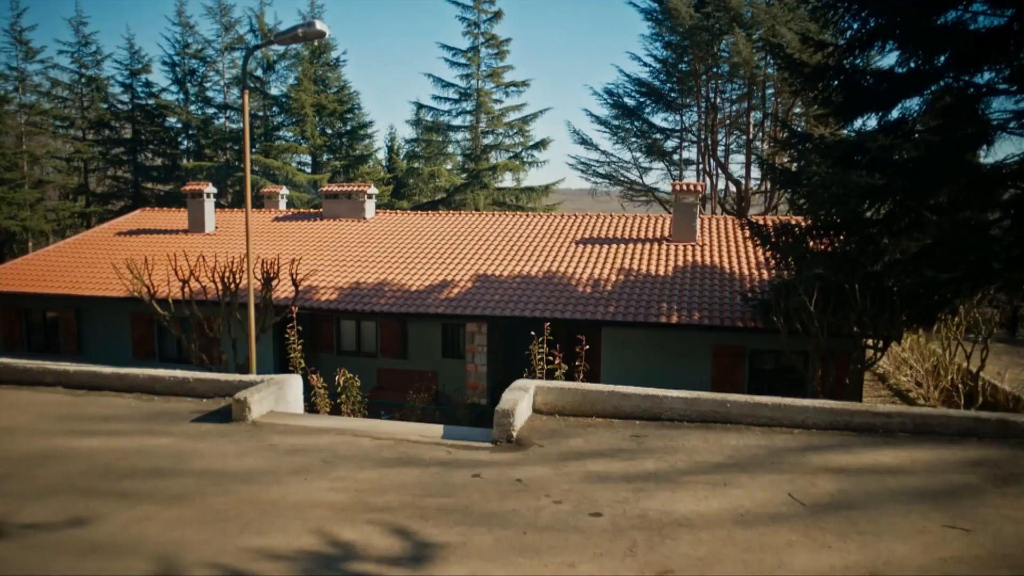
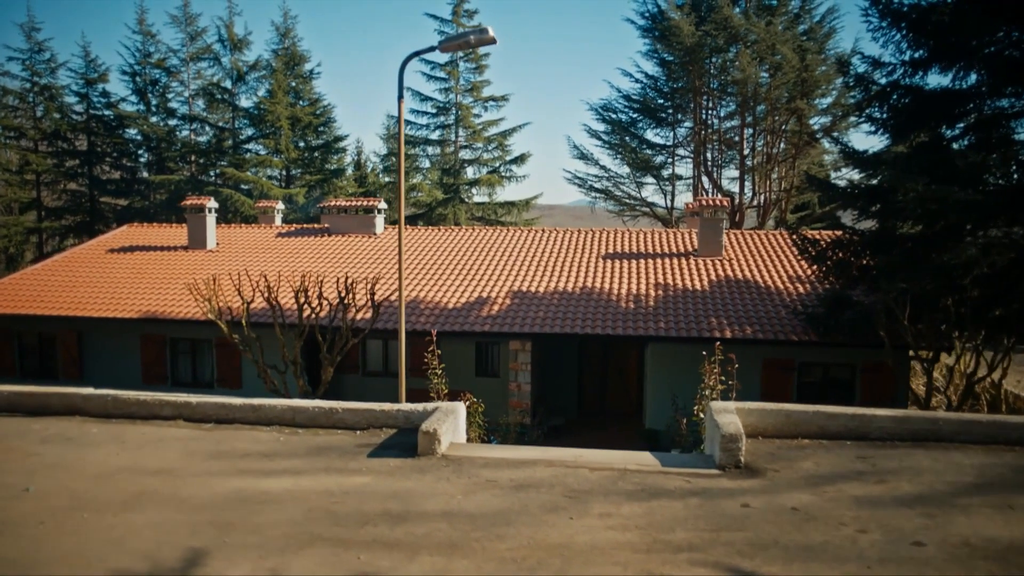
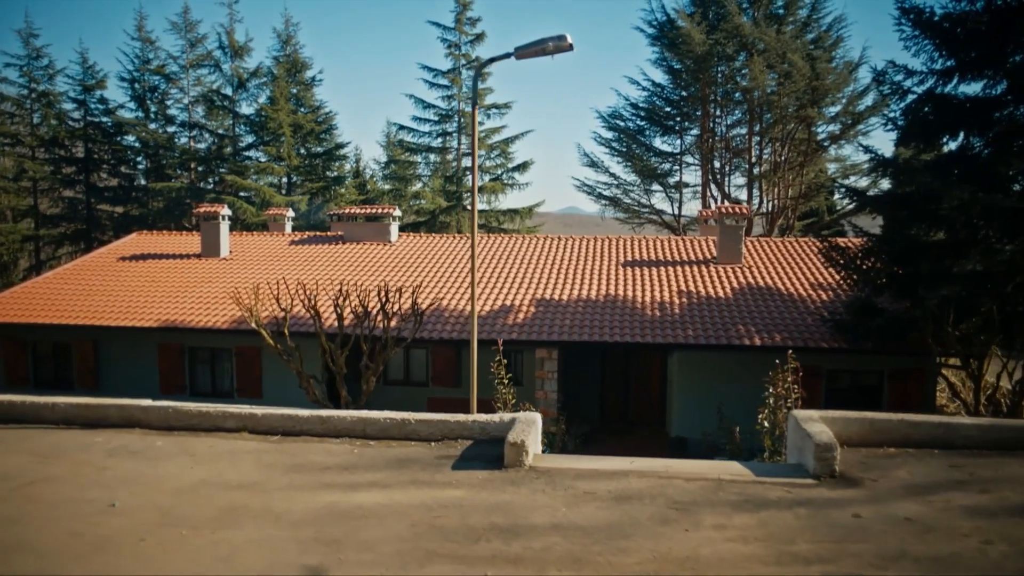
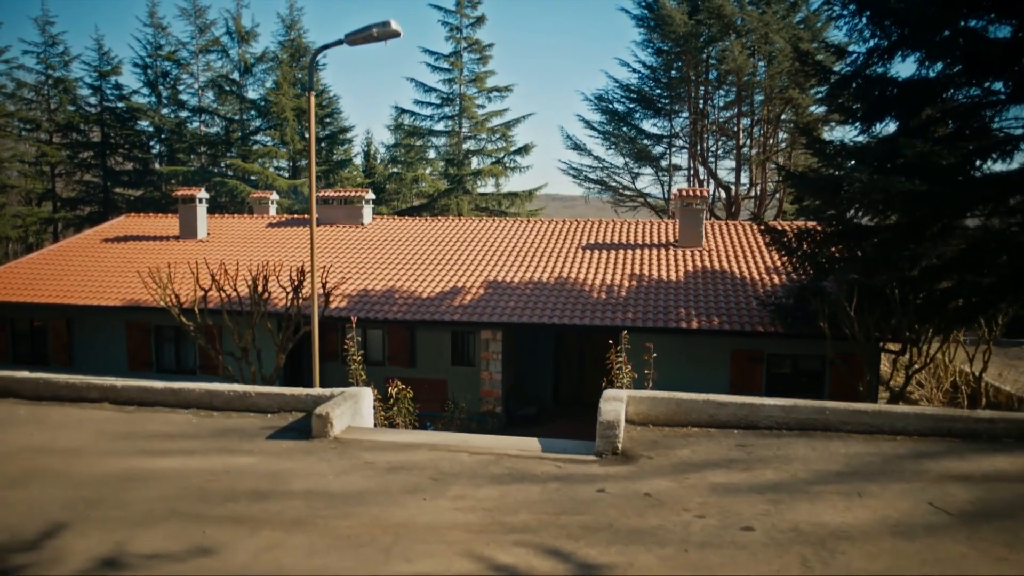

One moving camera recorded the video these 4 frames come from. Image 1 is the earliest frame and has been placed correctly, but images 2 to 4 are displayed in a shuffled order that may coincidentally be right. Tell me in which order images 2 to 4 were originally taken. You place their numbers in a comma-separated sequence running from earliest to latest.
4, 2, 3
